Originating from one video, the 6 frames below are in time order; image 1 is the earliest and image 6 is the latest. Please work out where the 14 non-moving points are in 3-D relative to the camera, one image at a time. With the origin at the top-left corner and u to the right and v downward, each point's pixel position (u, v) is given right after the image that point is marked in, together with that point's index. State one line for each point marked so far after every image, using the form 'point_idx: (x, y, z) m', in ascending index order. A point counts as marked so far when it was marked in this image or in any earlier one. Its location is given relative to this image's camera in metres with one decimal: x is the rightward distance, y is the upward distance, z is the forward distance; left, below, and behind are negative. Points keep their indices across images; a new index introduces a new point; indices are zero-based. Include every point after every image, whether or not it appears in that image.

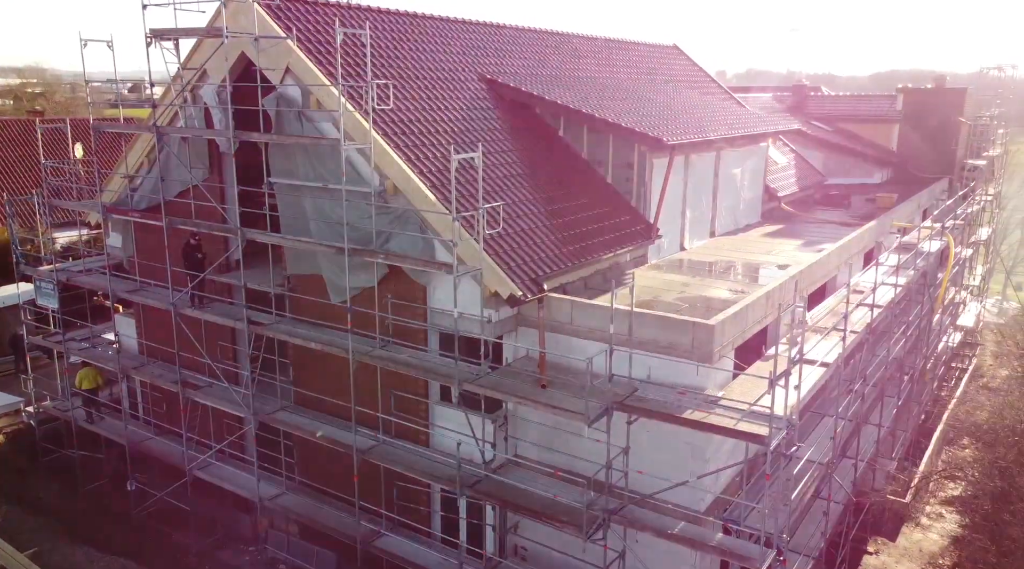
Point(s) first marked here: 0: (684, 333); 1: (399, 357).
0: (+2.2, -0.6, +10.6) m
1: (-1.6, -1.1, +12.1) m
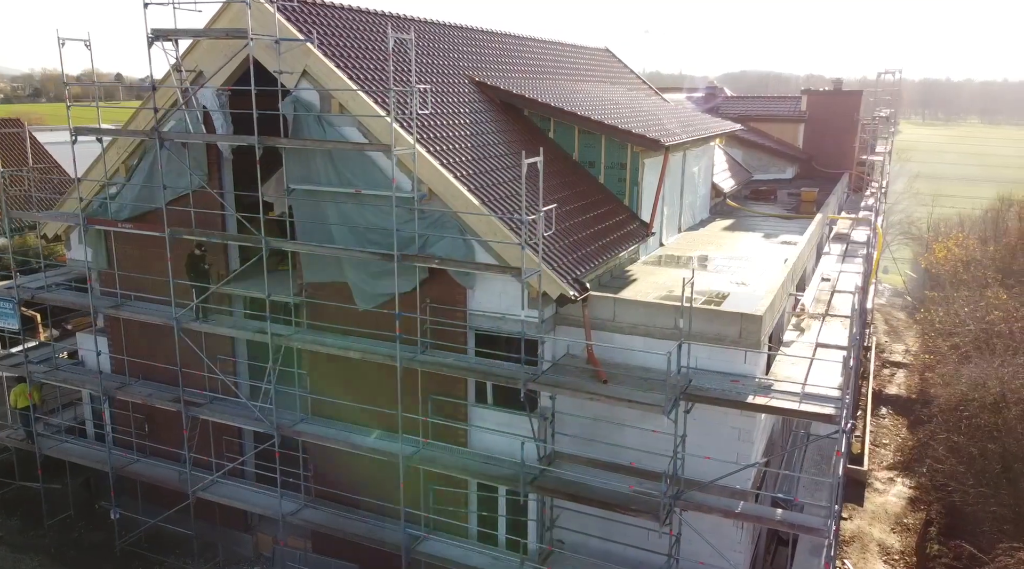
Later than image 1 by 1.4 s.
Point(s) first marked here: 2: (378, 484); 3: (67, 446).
0: (+3.0, -0.5, +11.3) m
1: (-1.0, -1.1, +12.2) m
2: (-2.1, -3.2, +13.4) m
3: (-8.6, -3.2, +16.3) m
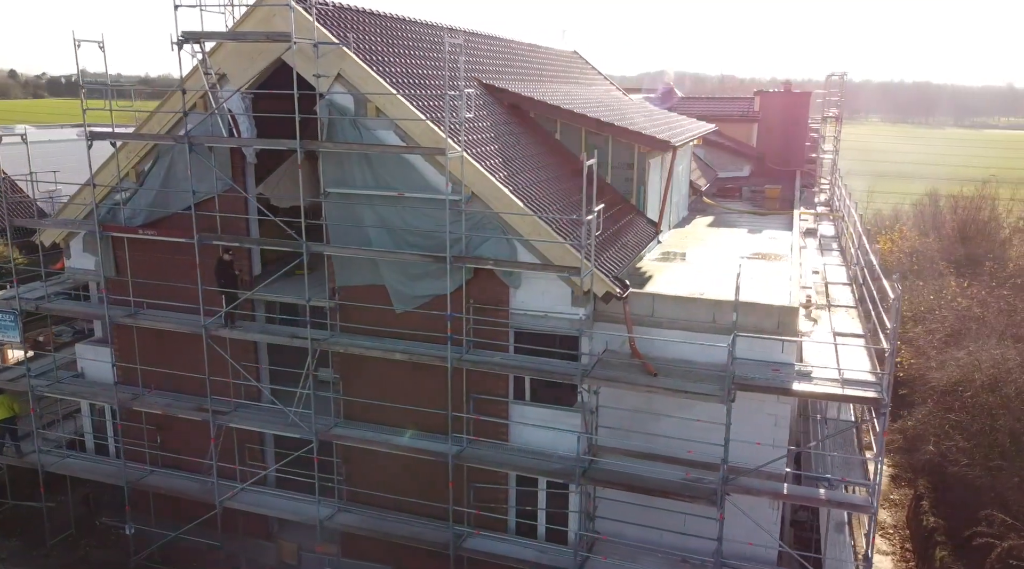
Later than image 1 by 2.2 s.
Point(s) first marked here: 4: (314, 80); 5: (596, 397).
0: (+3.7, -0.5, +11.9) m
1: (-0.3, -1.1, +12.4) m
2: (-1.5, -3.2, +13.5) m
3: (-8.3, -3.3, +15.7) m
4: (-3.0, +3.1, +12.8) m
5: (+1.3, -1.7, +12.6) m
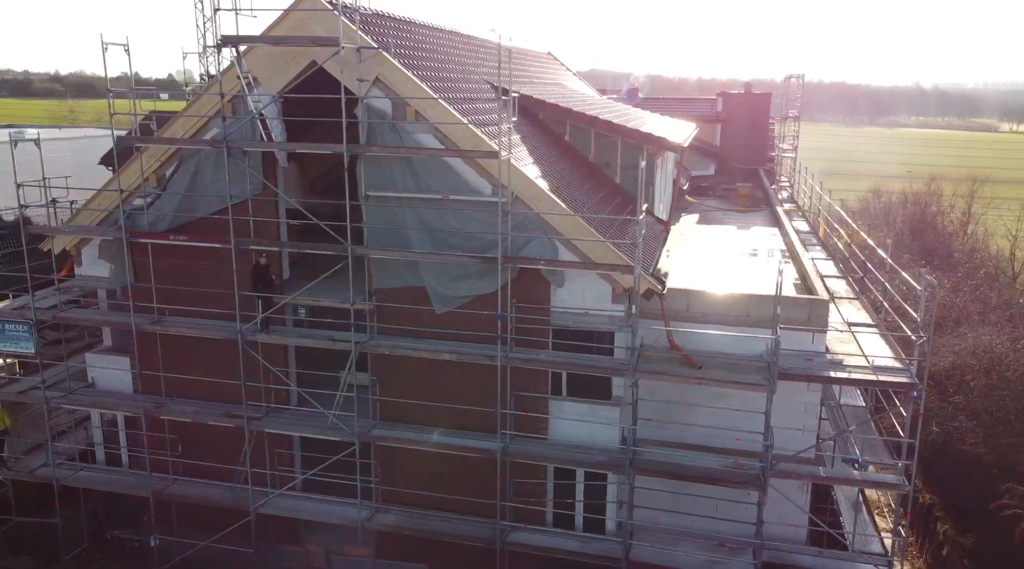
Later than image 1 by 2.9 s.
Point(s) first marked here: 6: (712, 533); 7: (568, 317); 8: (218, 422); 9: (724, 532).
0: (+4.4, -0.4, +12.6) m
1: (+0.4, -1.1, +12.7) m
2: (-0.9, -3.3, +13.7) m
3: (-7.8, -3.5, +15.3) m
4: (-2.4, +3.1, +12.9) m
5: (+1.9, -1.7, +13.0) m
6: (+3.2, -3.9, +13.2) m
7: (+0.9, -0.5, +12.9) m
8: (-4.9, -2.3, +13.8) m
9: (+3.4, -3.9, +13.2) m
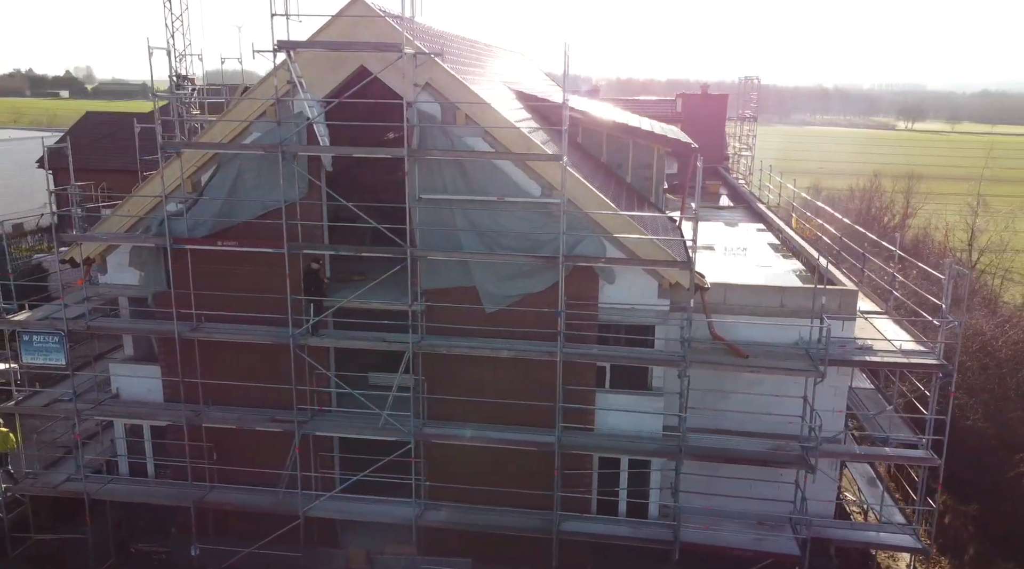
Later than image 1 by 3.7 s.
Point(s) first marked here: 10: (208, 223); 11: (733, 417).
0: (+5.2, -0.2, +13.5) m
1: (+1.2, -1.1, +13.2) m
2: (-0.1, -3.2, +14.1) m
3: (-7.2, -3.6, +15.0) m
4: (-1.7, +3.1, +13.1) m
5: (+2.8, -1.6, +13.7) m
6: (+4.0, -3.8, +14.0) m
7: (+1.7, -0.4, +13.5) m
8: (-4.1, -2.4, +13.8) m
9: (+4.2, -3.8, +14.0) m
10: (-5.1, +1.0, +13.9) m
11: (+3.7, -2.2, +14.0) m
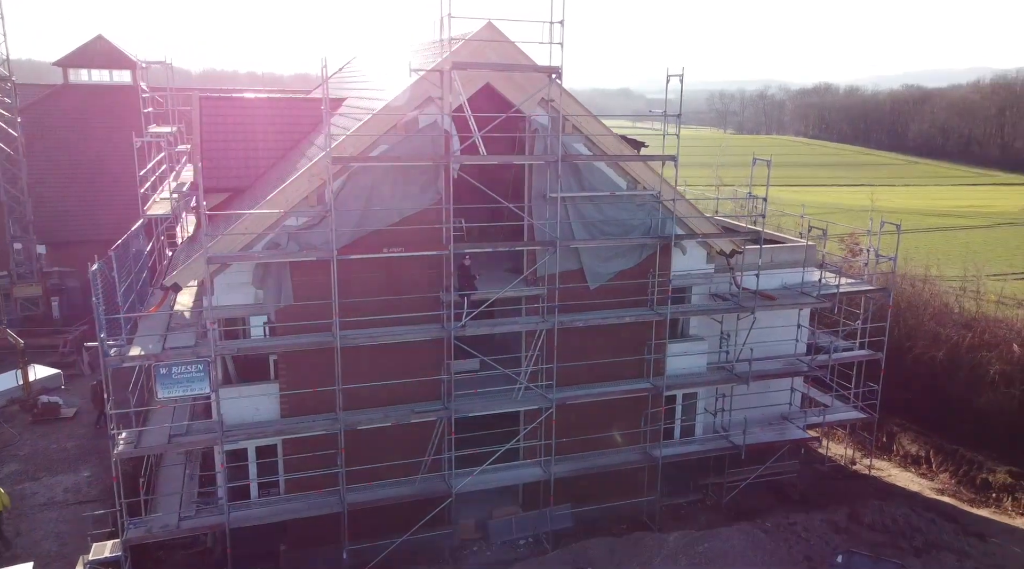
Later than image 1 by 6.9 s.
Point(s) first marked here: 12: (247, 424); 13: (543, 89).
0: (+6.6, +0.7, +18.7) m
1: (+3.2, -0.5, +16.7) m
2: (+1.8, -2.8, +16.9) m
3: (-4.7, -4.0, +14.5) m
4: (+0.3, +3.3, +15.1) m
5: (+4.4, -0.9, +17.8) m
6: (+5.7, -3.0, +18.7) m
7: (+3.4, +0.1, +17.1) m
8: (-1.6, -2.4, +14.8) m
9: (+5.8, -3.0, +18.8) m
10: (-2.9, +0.9, +14.4) m
11: (+5.2, -1.4, +18.5) m
12: (-4.6, -2.4, +14.6) m
13: (+0.6, +3.6, +15.2) m
